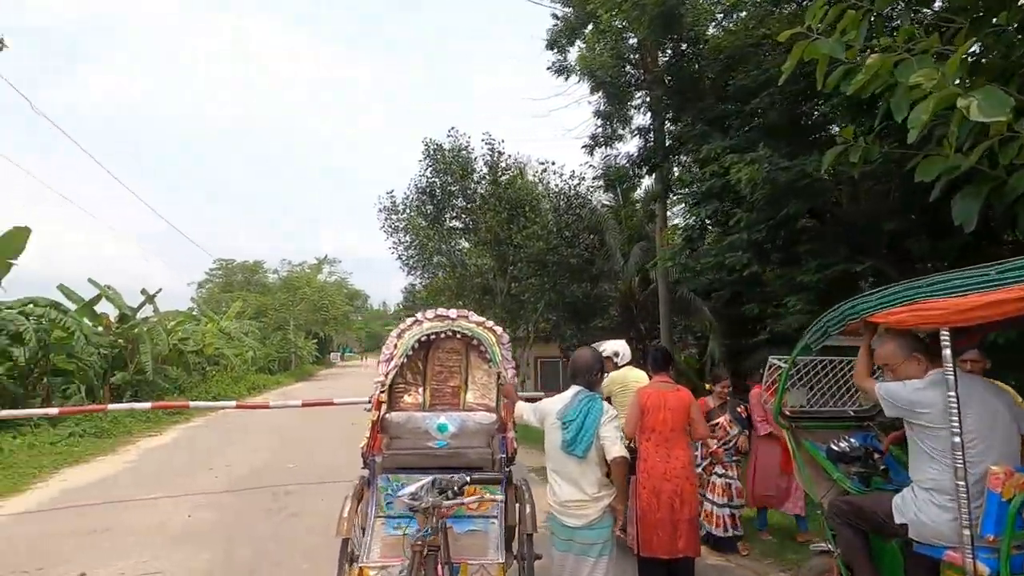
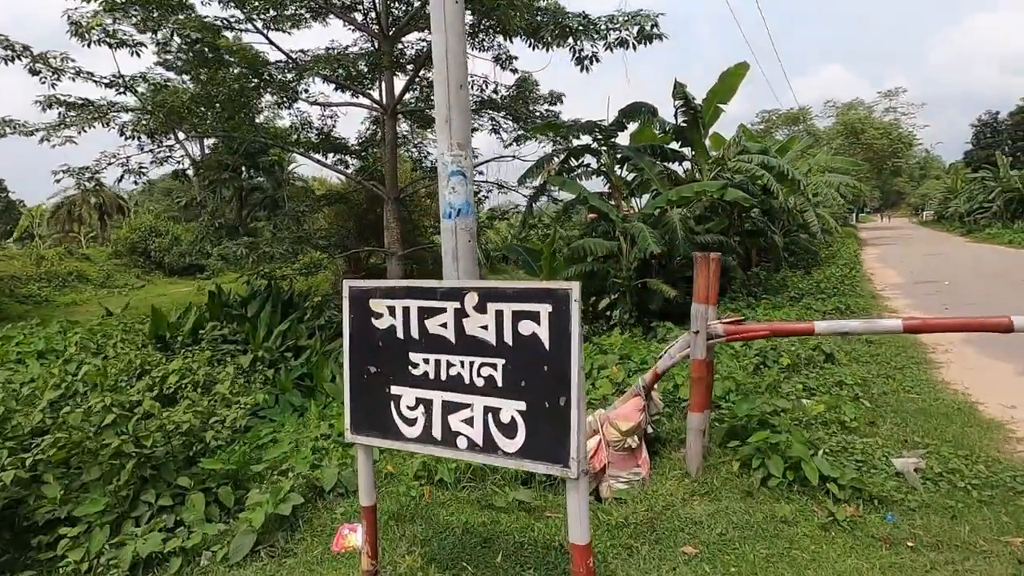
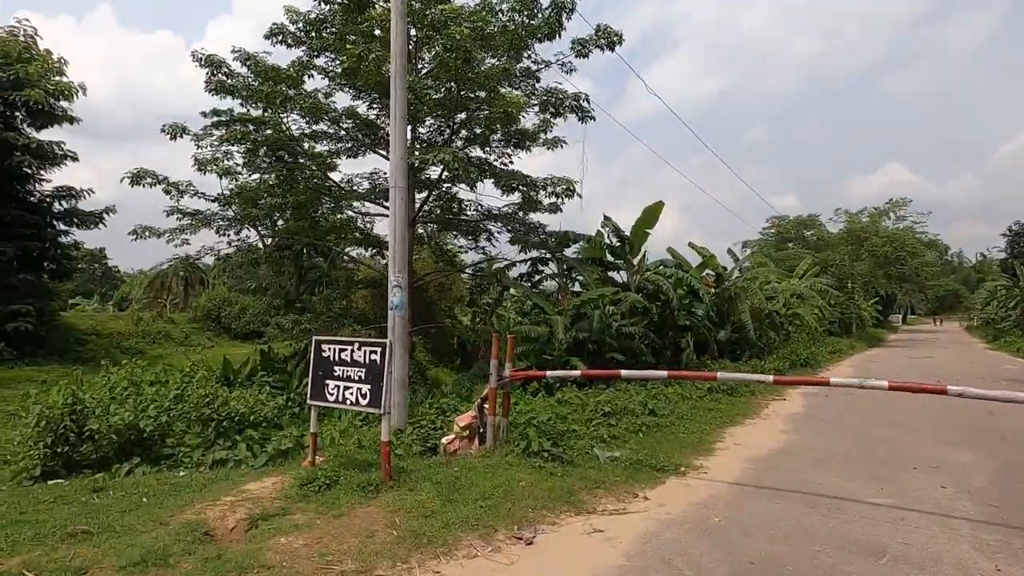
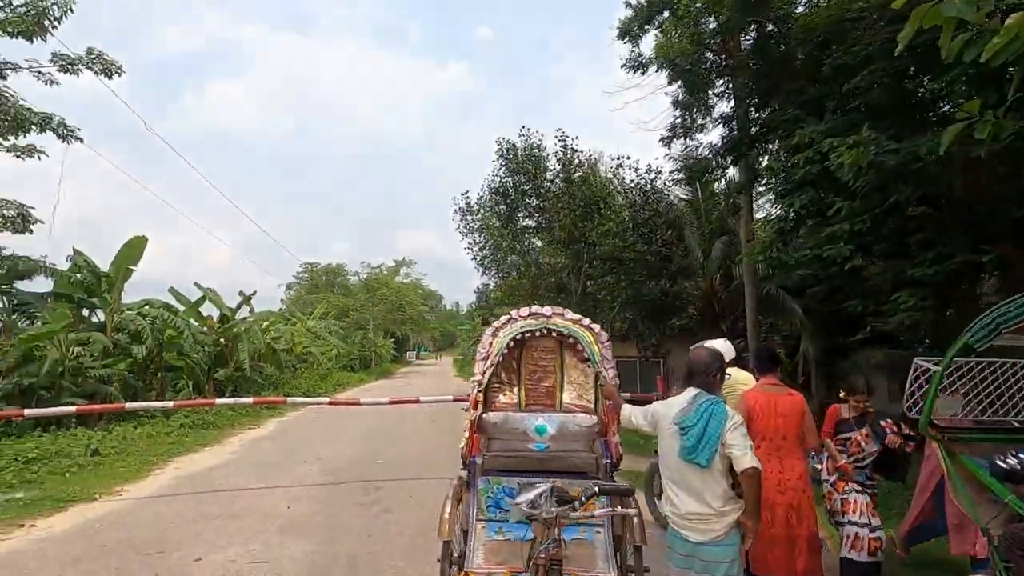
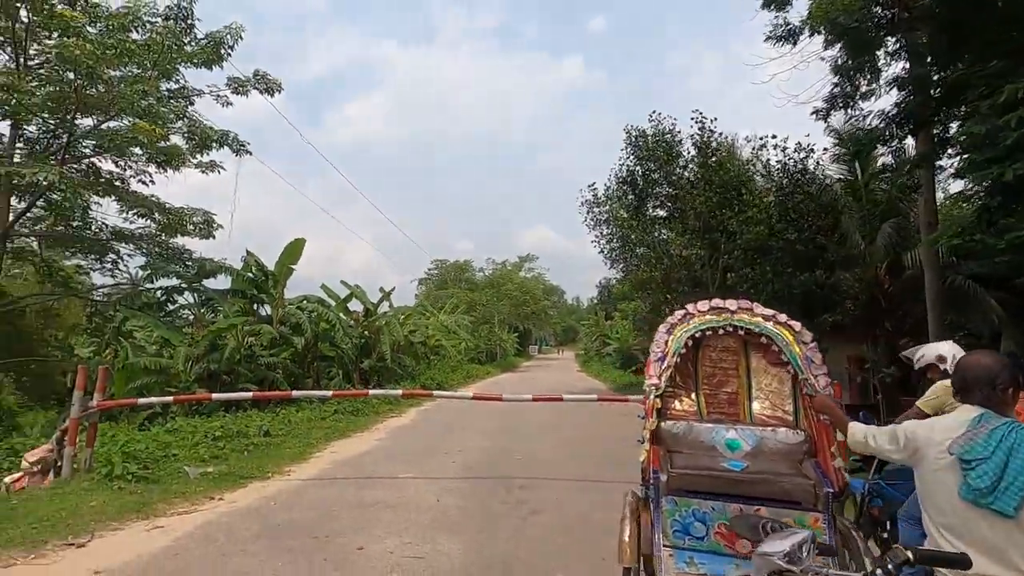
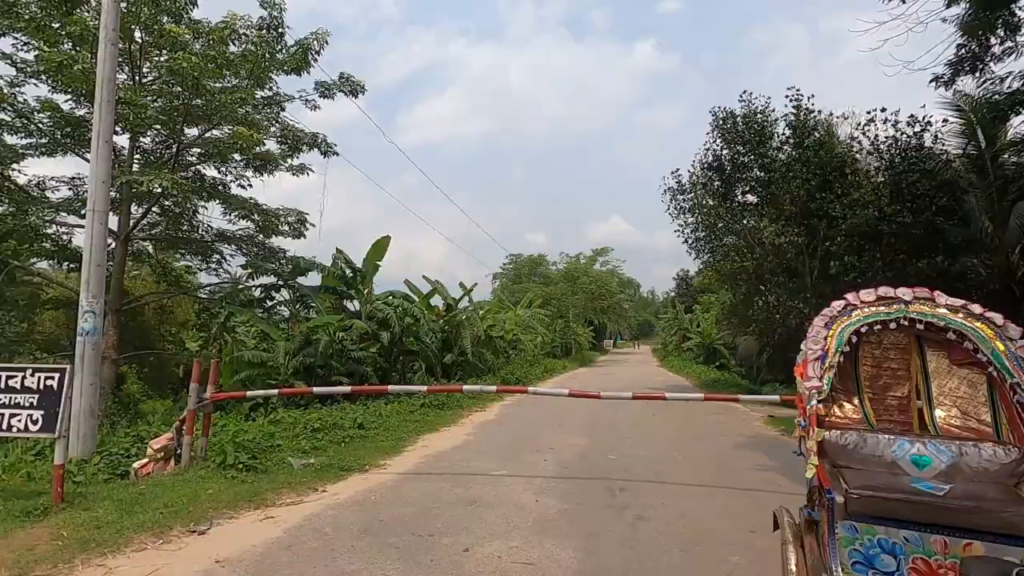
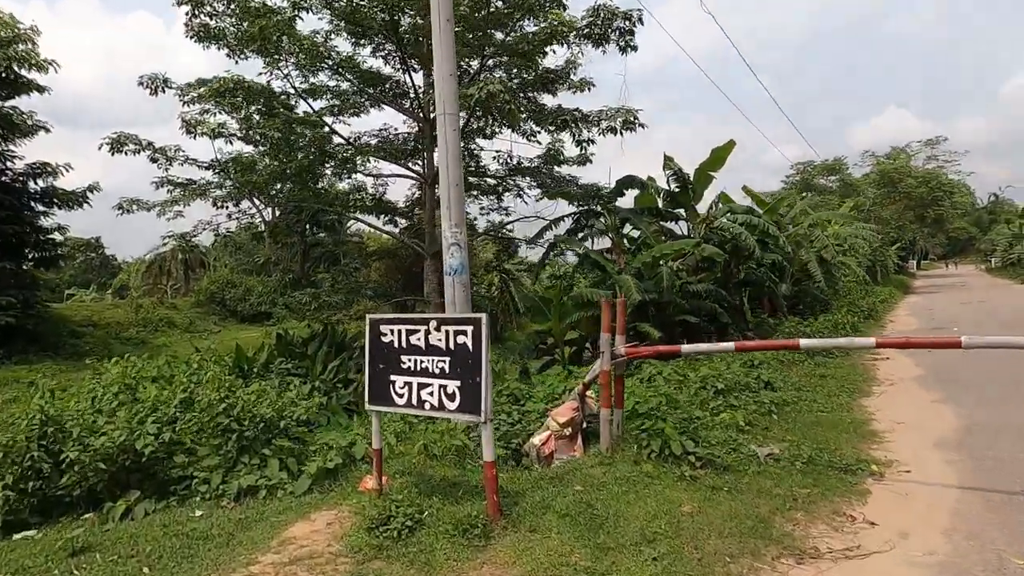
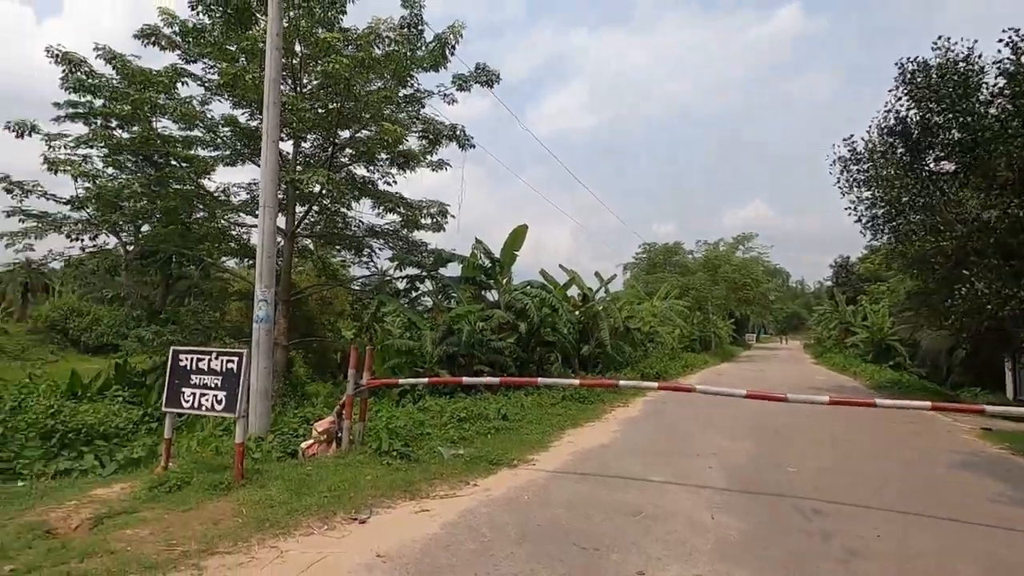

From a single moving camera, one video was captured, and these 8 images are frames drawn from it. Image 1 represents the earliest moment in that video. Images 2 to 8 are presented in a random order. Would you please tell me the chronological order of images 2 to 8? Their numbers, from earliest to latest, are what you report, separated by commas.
4, 5, 6, 8, 3, 7, 2
